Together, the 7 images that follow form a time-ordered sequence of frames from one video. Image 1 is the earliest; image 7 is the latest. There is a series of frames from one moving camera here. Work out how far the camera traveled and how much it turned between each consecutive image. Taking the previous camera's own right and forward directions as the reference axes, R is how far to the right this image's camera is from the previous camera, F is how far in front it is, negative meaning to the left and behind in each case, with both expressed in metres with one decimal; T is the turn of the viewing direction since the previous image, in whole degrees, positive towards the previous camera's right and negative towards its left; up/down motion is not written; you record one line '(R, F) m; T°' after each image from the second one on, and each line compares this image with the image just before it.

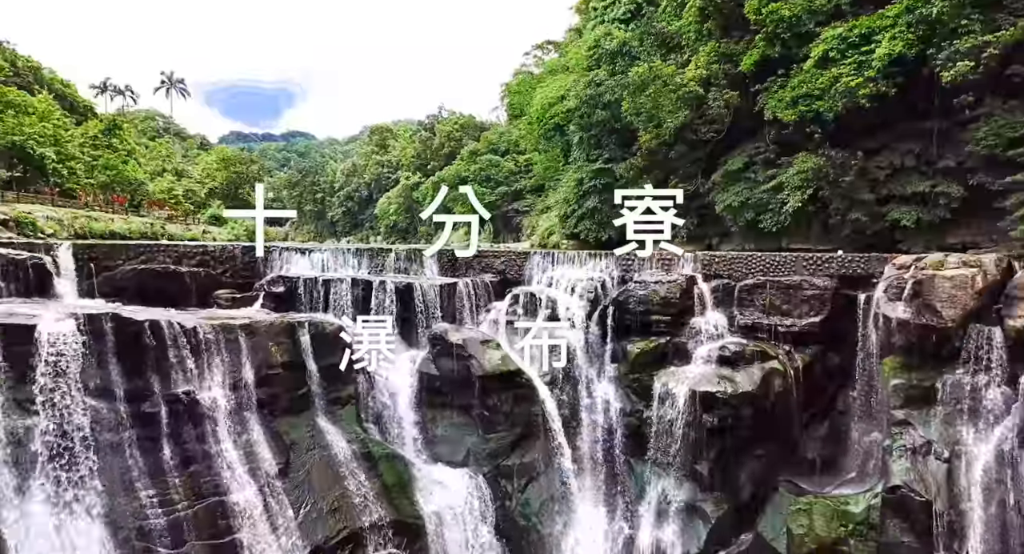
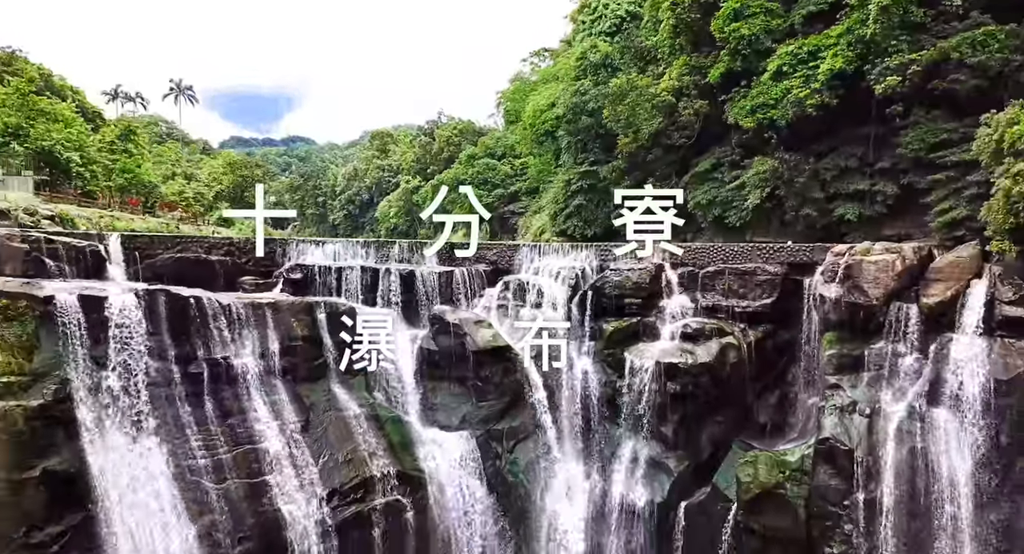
(+0.2, -1.6) m; 0°
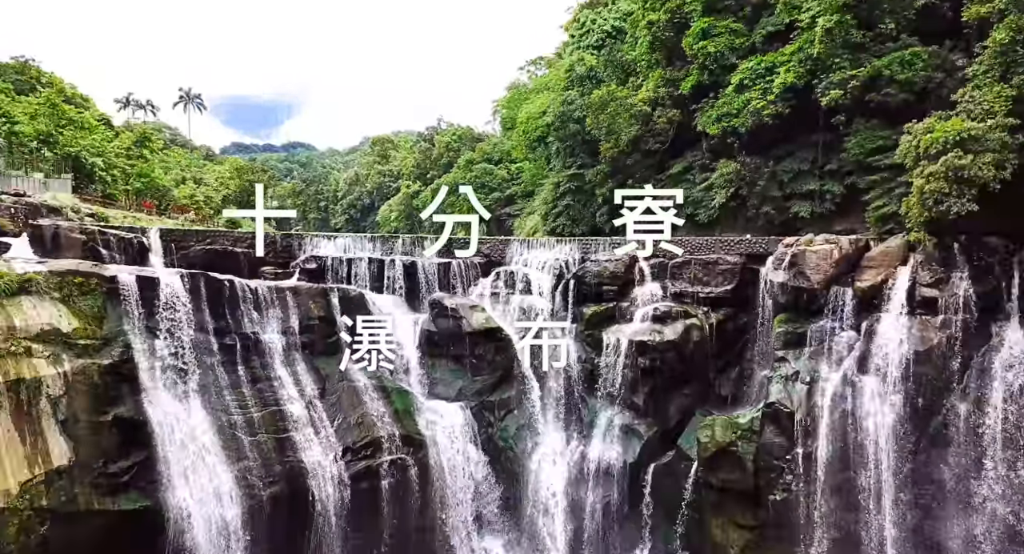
(+0.2, -1.6) m; 0°
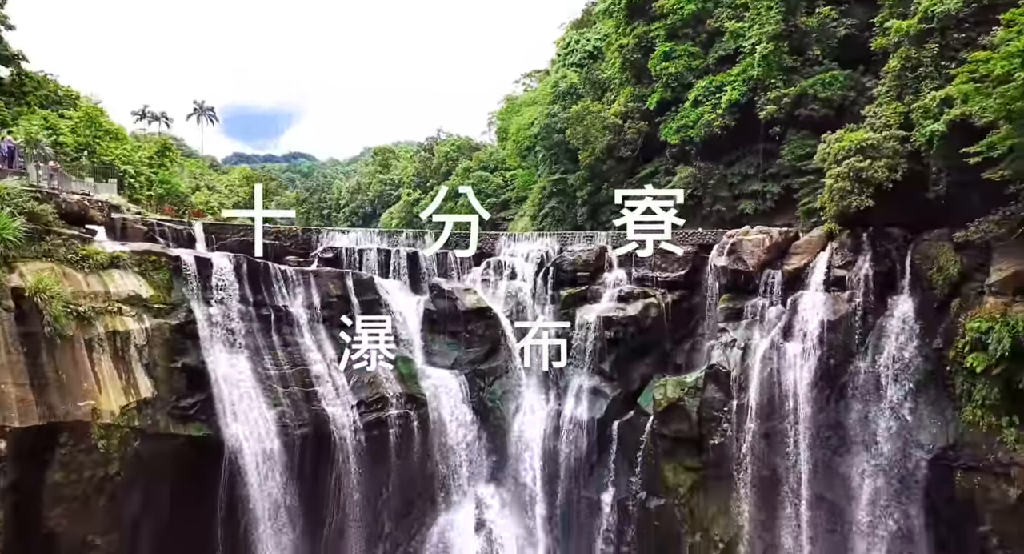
(+0.3, -2.5) m; 0°
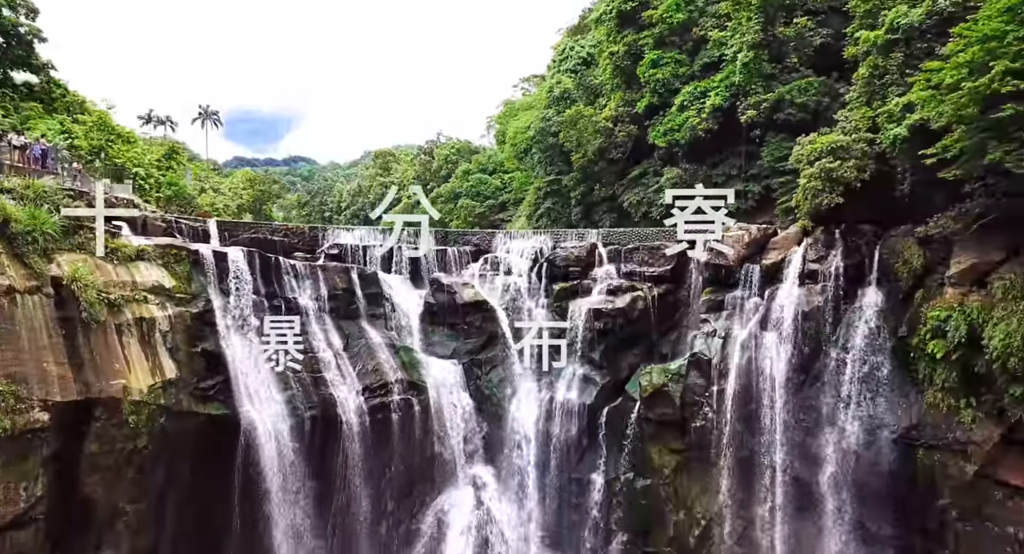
(+0.1, -1.0) m; 0°
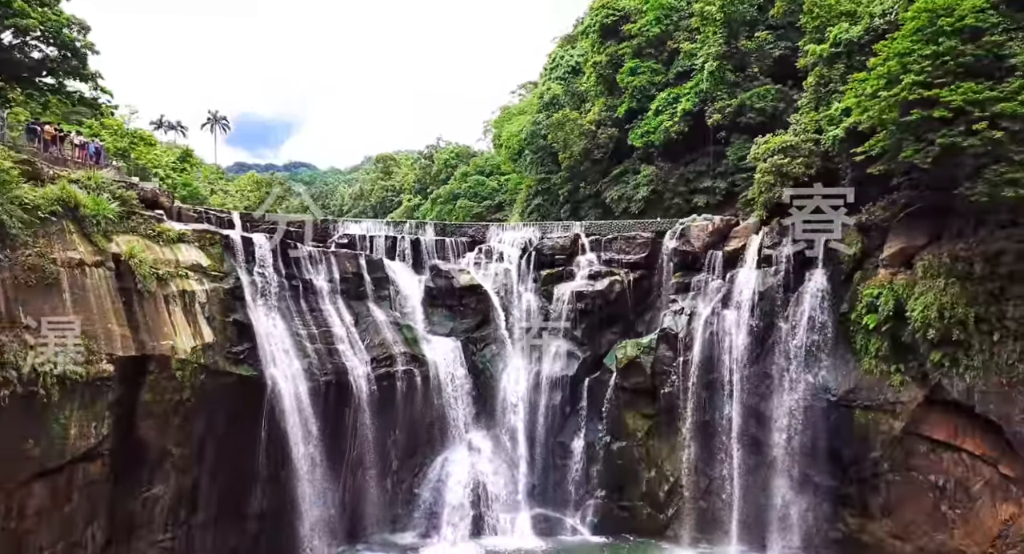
(+0.2, -2.0) m; 0°
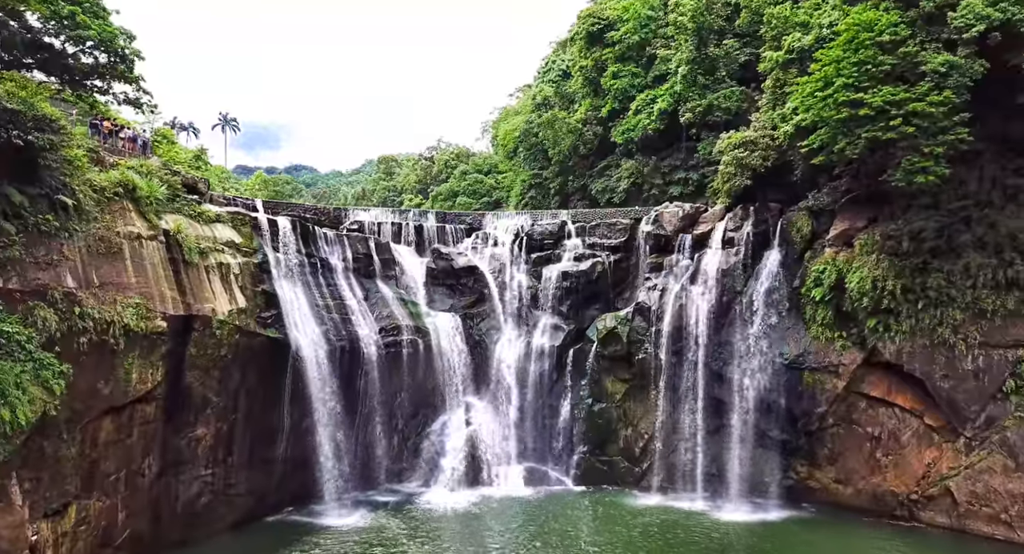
(+0.2, -2.2) m; 0°
